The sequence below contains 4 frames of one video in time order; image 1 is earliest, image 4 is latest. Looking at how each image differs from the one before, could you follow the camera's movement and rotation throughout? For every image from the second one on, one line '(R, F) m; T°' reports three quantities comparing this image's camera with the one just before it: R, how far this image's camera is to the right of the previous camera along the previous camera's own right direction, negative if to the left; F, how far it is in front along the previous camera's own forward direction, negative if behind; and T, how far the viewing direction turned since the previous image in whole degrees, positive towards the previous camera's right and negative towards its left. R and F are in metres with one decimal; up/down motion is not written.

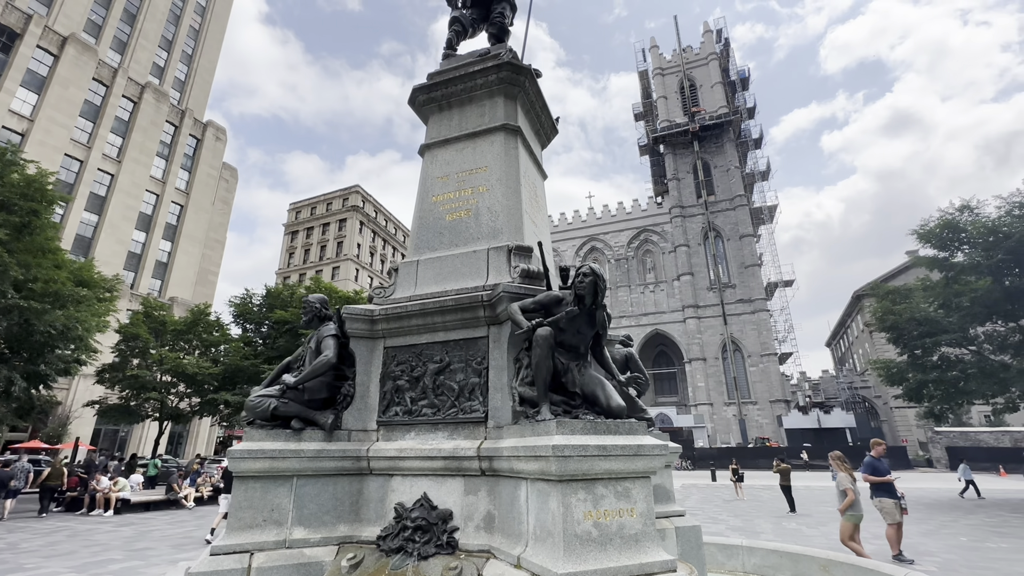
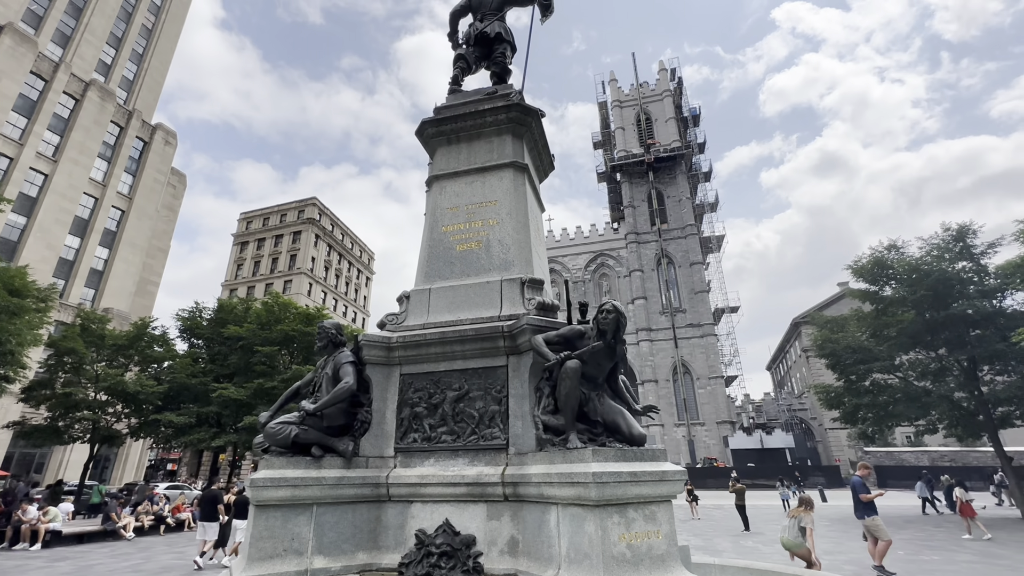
(-0.7, -0.2) m; +6°
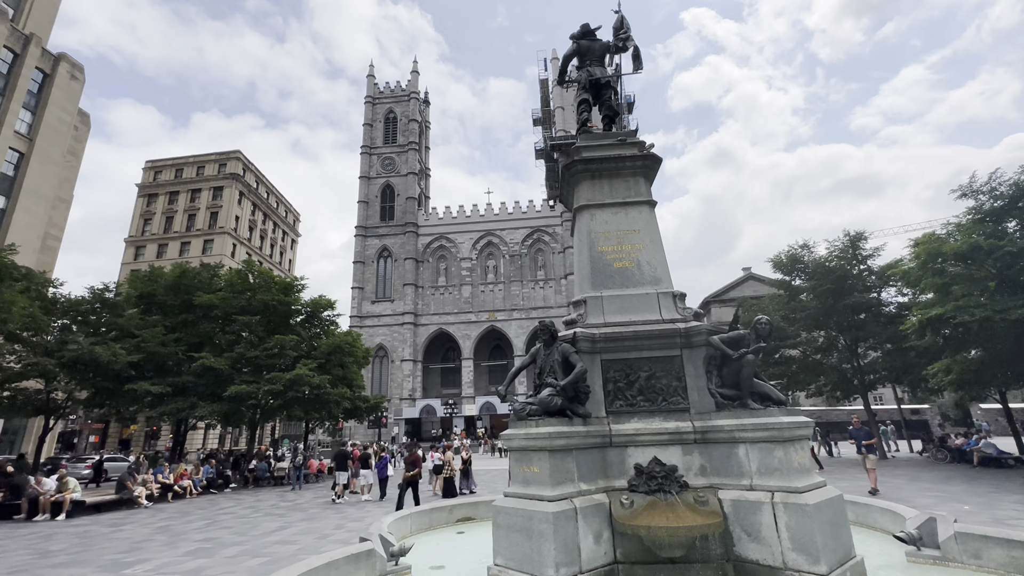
(-3.8, -1.6) m; +11°
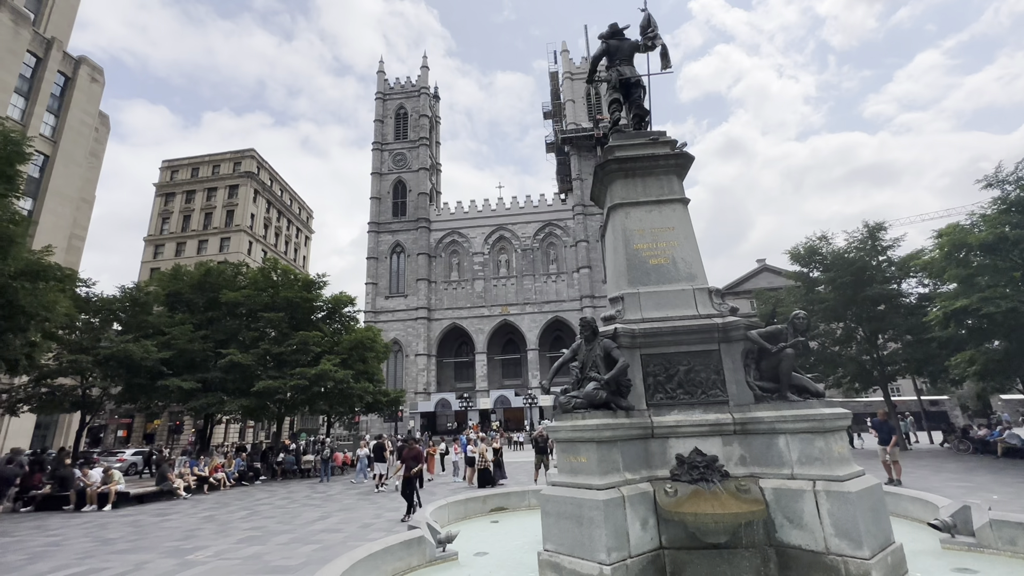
(-0.5, -0.3) m; -1°
